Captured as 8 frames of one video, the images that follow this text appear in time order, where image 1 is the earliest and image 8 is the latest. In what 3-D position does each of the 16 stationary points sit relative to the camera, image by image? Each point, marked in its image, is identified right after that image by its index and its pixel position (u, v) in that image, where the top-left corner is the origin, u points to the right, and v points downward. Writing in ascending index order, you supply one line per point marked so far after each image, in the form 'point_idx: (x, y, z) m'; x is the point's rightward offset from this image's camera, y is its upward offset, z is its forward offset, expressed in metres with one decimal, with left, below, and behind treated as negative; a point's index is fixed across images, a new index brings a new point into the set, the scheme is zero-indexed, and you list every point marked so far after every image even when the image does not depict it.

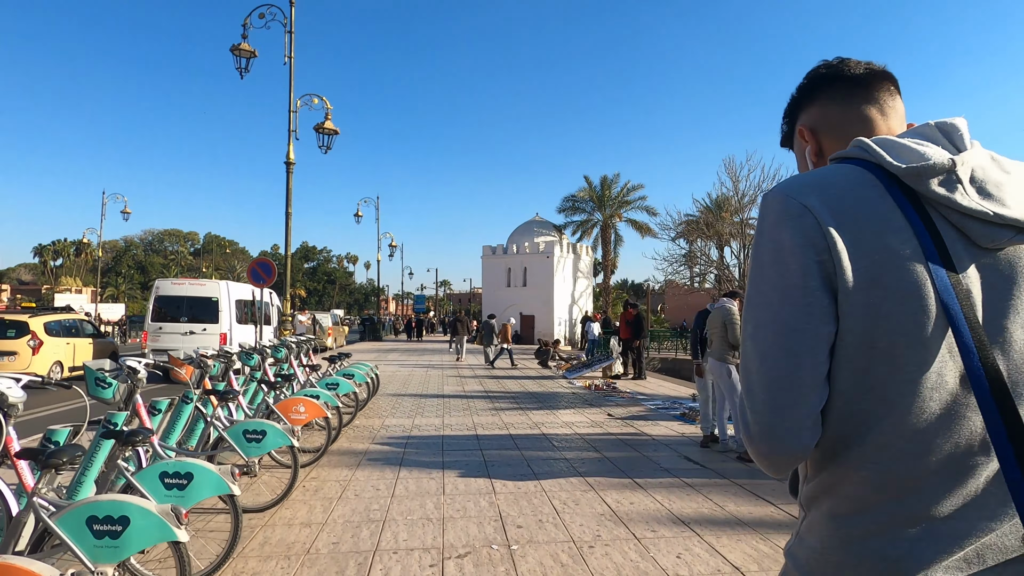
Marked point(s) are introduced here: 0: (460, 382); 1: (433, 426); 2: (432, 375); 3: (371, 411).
0: (-1.1, -2.0, +14.0) m
1: (-1.0, -1.8, +8.3) m
2: (-2.0, -2.1, +15.8) m
3: (-2.1, -1.9, +9.6) m
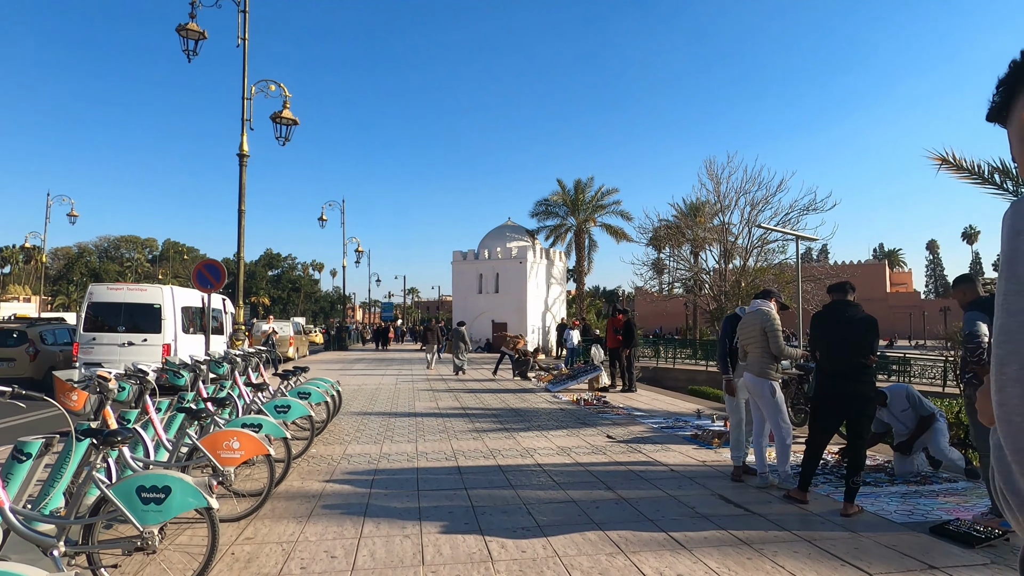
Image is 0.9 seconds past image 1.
0: (-1.5, -2.1, +12.6) m
1: (-1.2, -1.8, +7.0) m
2: (-2.5, -2.2, +14.4) m
3: (-2.3, -1.9, +8.2) m
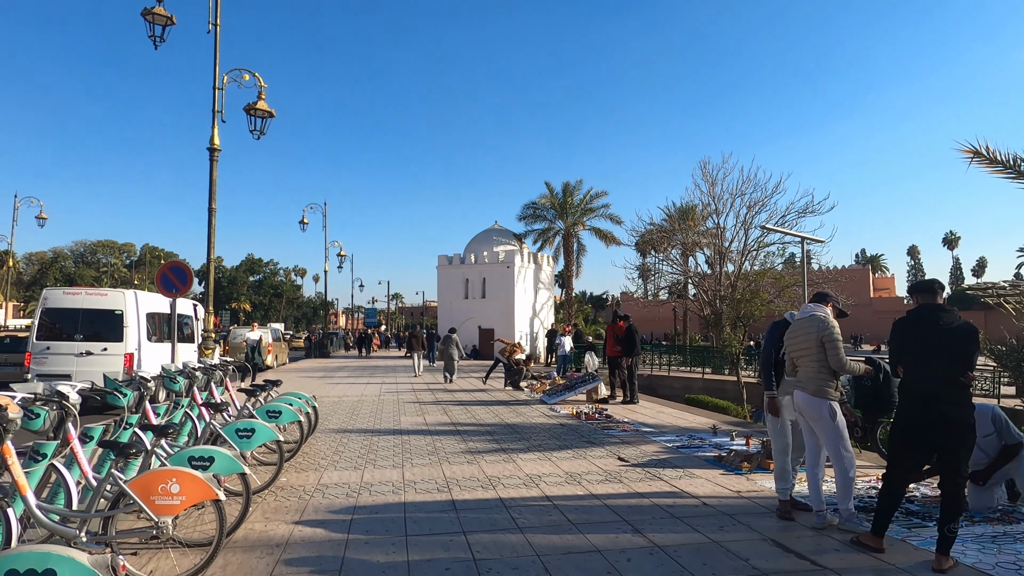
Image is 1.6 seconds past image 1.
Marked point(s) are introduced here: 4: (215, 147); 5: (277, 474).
0: (-1.7, -2.2, +11.6) m
1: (-1.1, -1.8, +6.0) m
2: (-2.6, -2.3, +13.4) m
3: (-2.3, -1.9, +7.2) m
4: (-6.1, +2.9, +13.1) m
5: (-2.1, -1.7, +5.8) m
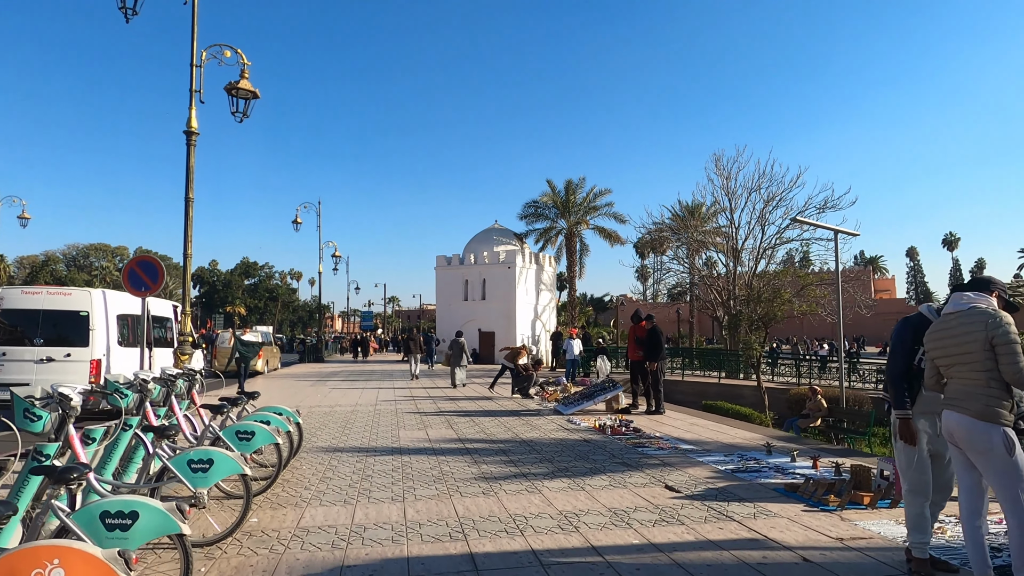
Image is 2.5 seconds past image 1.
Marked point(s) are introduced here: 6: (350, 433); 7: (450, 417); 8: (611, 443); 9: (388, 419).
0: (-1.5, -2.2, +10.4) m
1: (-0.9, -1.8, +4.8) m
2: (-2.4, -2.3, +12.1) m
3: (-2.1, -1.9, +6.0) m
4: (-5.9, +2.9, +11.8) m
5: (-1.9, -1.6, +4.5) m
6: (-2.4, -2.1, +9.5) m
7: (-1.0, -2.2, +10.7) m
8: (+1.3, -2.0, +8.2) m
9: (-2.1, -2.2, +10.8) m
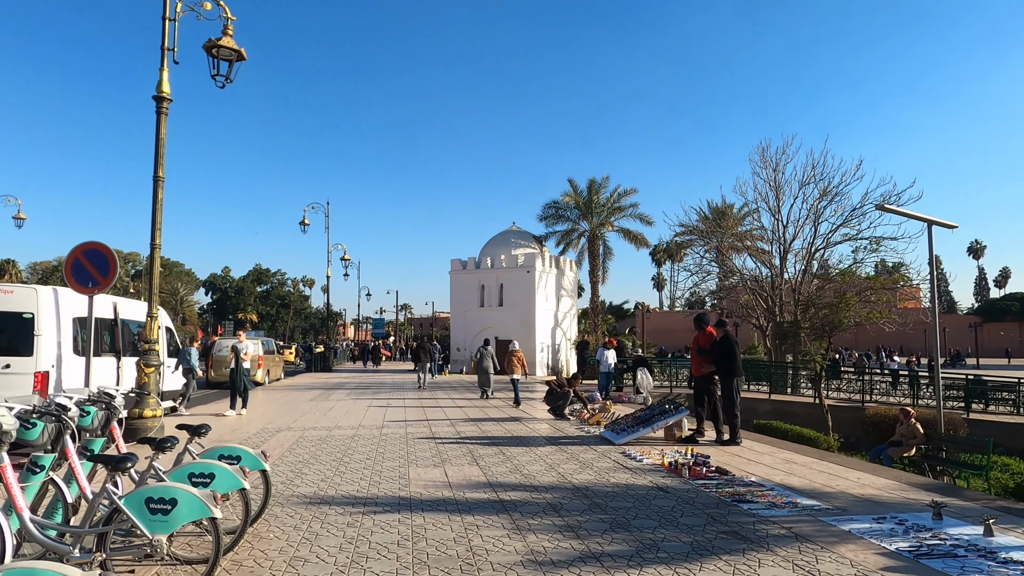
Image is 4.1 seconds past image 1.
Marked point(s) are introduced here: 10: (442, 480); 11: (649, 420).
0: (-1.0, -2.1, +8.2) m
1: (-0.5, -1.7, +2.6) m
2: (-1.9, -2.3, +10.0) m
3: (-1.7, -1.8, +3.8) m
4: (-5.3, +2.9, +9.8) m
5: (-1.5, -1.5, +2.4) m
6: (-1.9, -2.1, +7.4) m
7: (-0.5, -2.1, +8.6) m
8: (+1.7, -1.9, +6.0) m
9: (-1.6, -2.2, +8.6) m
10: (-0.7, -2.0, +6.7) m
11: (+1.9, -1.8, +8.8) m
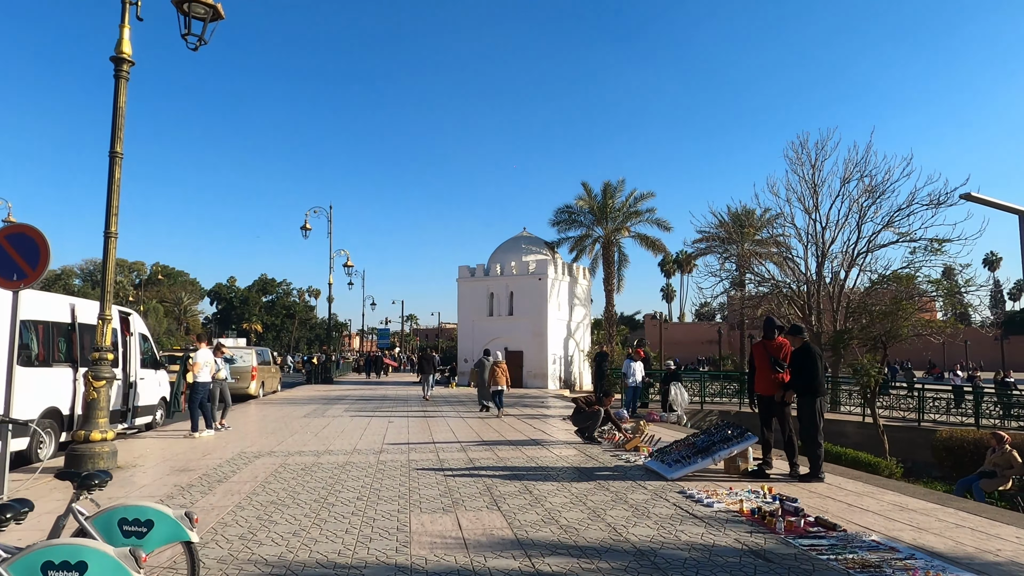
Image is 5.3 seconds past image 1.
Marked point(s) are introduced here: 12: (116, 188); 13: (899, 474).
0: (-0.7, -2.1, +6.5) m
1: (-0.3, -1.5, +0.9) m
2: (-1.6, -2.3, +8.3) m
3: (-1.4, -1.6, +2.2) m
4: (-5.0, +3.0, +8.3) m
5: (-1.2, -1.3, +0.7) m
6: (-1.6, -2.0, +5.7) m
7: (-0.2, -2.1, +6.9) m
8: (+2.0, -1.8, +4.3) m
9: (-1.3, -2.1, +7.0) m
10: (-0.5, -1.9, +5.1) m
11: (+2.2, -1.8, +7.1) m
12: (-5.0, +1.2, +8.0) m
13: (+7.8, -3.7, +12.9) m
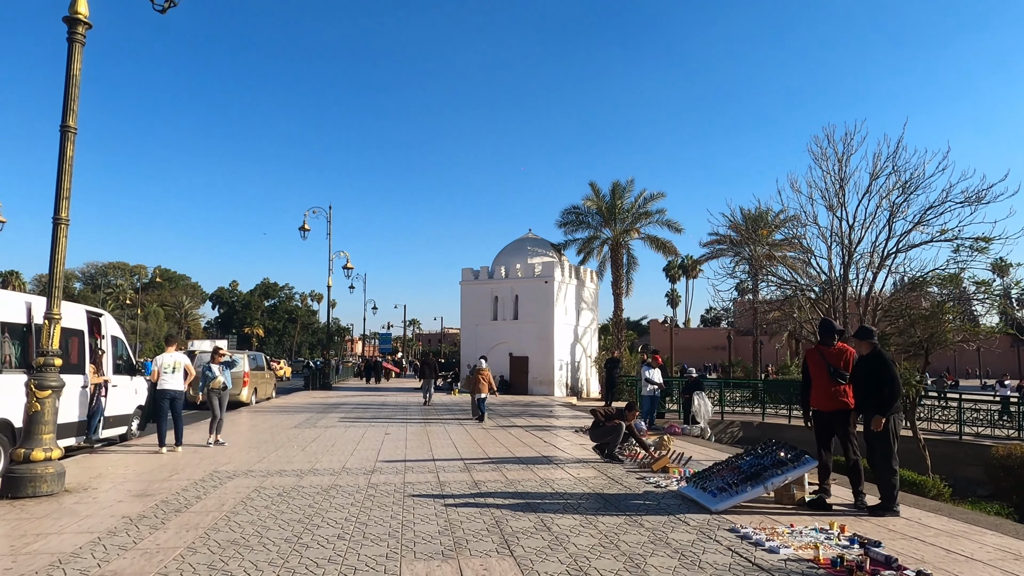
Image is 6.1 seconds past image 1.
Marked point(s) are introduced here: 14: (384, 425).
0: (-0.5, -2.0, +5.4) m
1: (-0.2, -1.4, -0.2) m
2: (-1.5, -2.2, +7.2) m
3: (-1.3, -1.5, +1.0) m
4: (-4.9, +3.0, +7.2) m
5: (-1.1, -1.2, -0.4) m
6: (-1.5, -1.9, +4.6) m
7: (-0.1, -2.0, +5.8) m
8: (+2.1, -1.8, +3.2) m
9: (-1.2, -2.1, +5.8) m
10: (-0.3, -1.9, +3.9) m
11: (+2.3, -1.7, +6.0) m
12: (-4.8, +1.3, +6.9) m
13: (+7.9, -3.8, +11.7) m
14: (-3.0, -3.2, +14.8) m
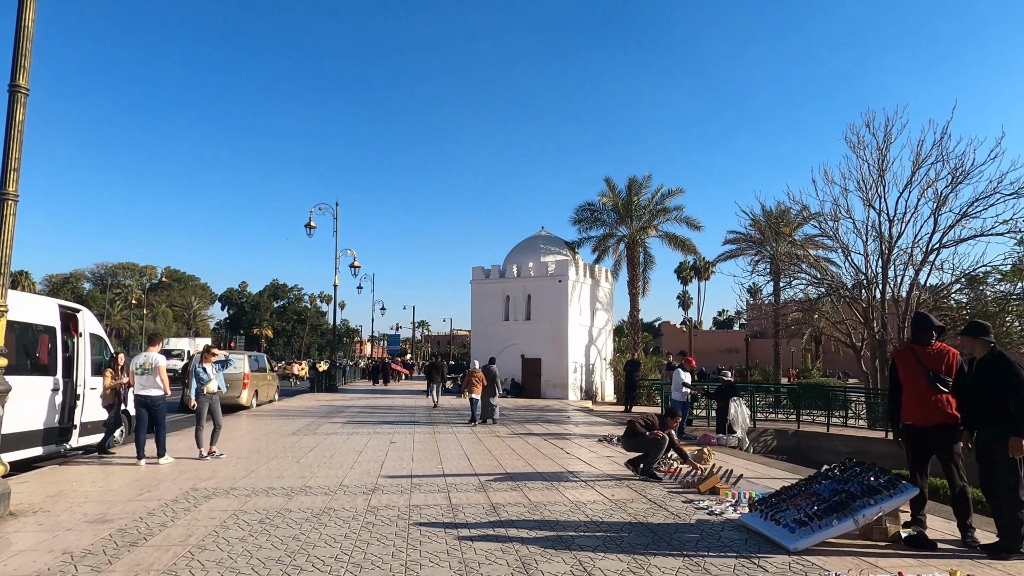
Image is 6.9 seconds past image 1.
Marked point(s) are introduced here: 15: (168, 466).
0: (-0.3, -1.9, +4.3) m
1: (0.0, -1.3, -1.3) m
2: (-1.2, -2.1, +6.1) m
3: (-1.2, -1.4, 0.0) m
4: (-4.6, +3.2, +6.2) m
5: (-1.0, -1.1, -1.5) m
6: (-1.3, -1.8, +3.5) m
7: (+0.1, -1.9, +4.7) m
8: (+2.3, -1.6, +2.0) m
9: (-0.9, -2.0, +4.8) m
10: (-0.2, -1.7, +2.8) m
11: (+2.5, -1.6, +4.9) m
12: (-4.6, +1.4, +5.9) m
13: (+8.2, -3.7, +10.5) m
14: (-2.6, -3.1, +13.8) m
15: (-4.6, -2.4, +8.6) m
